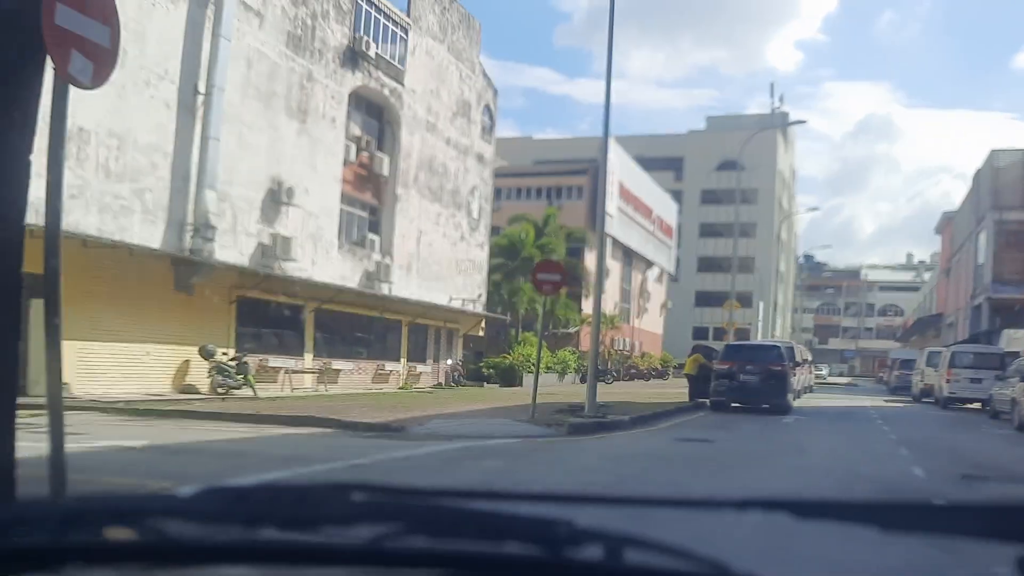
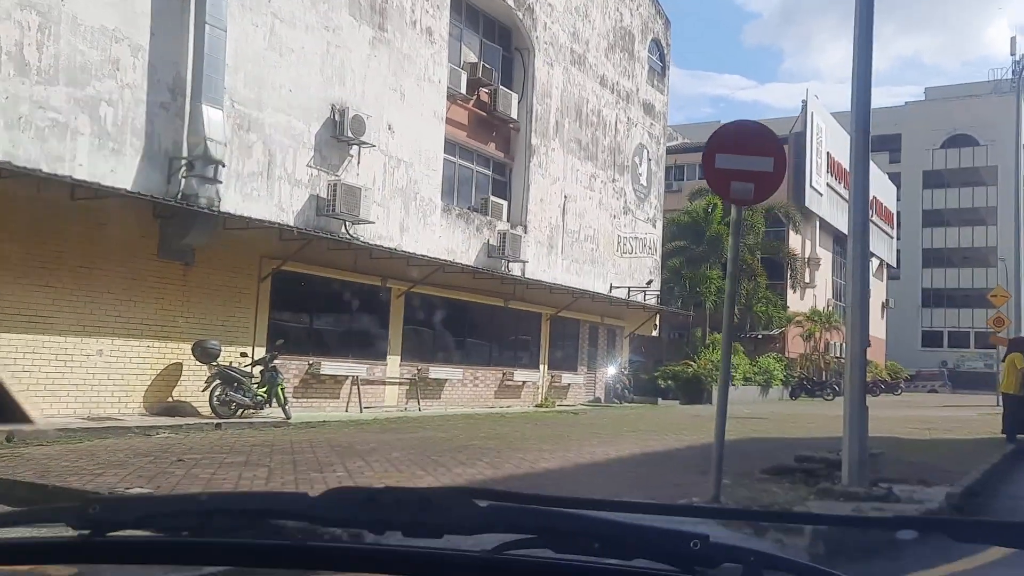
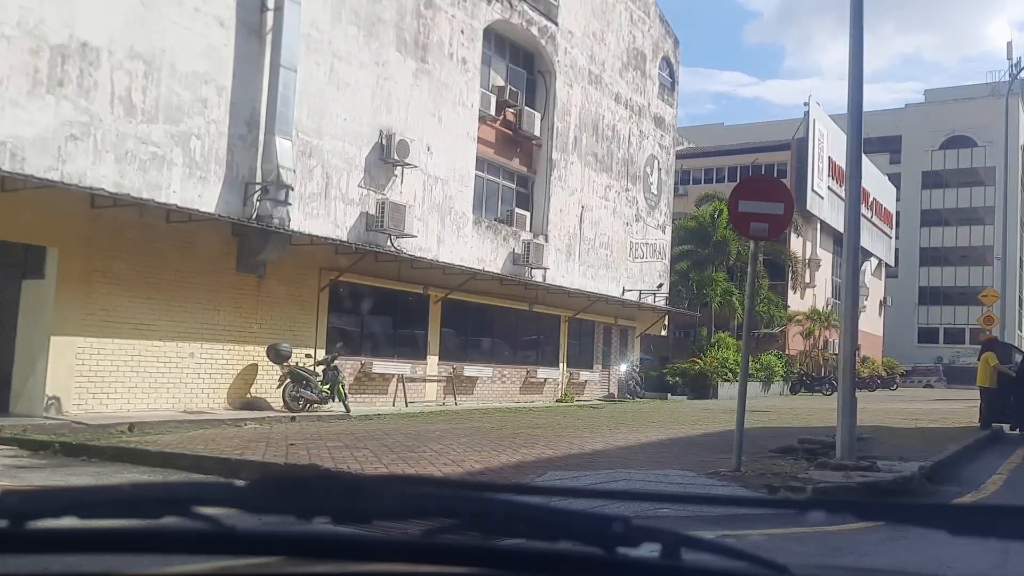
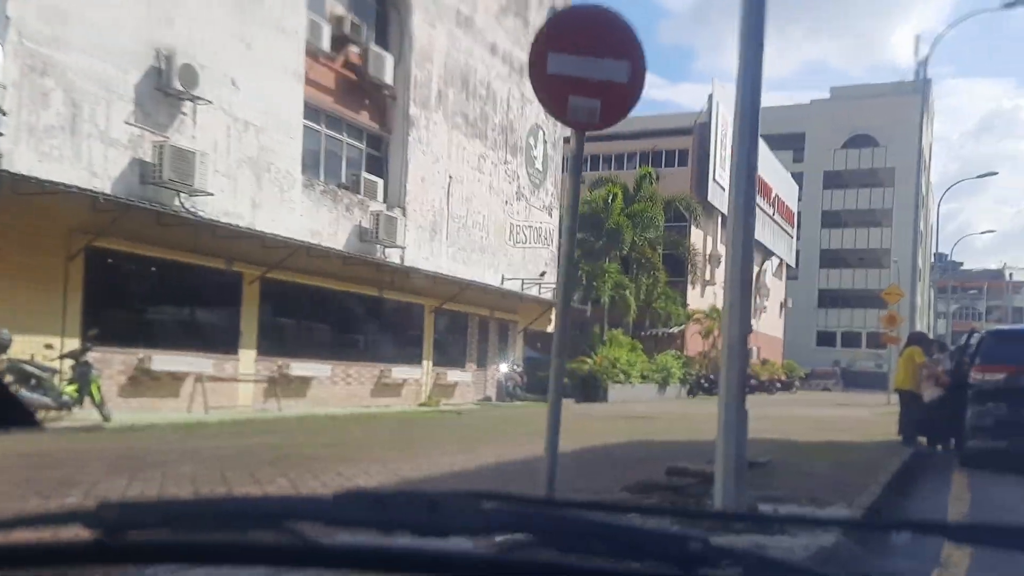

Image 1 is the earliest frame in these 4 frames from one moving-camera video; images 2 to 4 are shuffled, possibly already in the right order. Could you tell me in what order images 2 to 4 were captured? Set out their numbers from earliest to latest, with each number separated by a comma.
3, 2, 4
